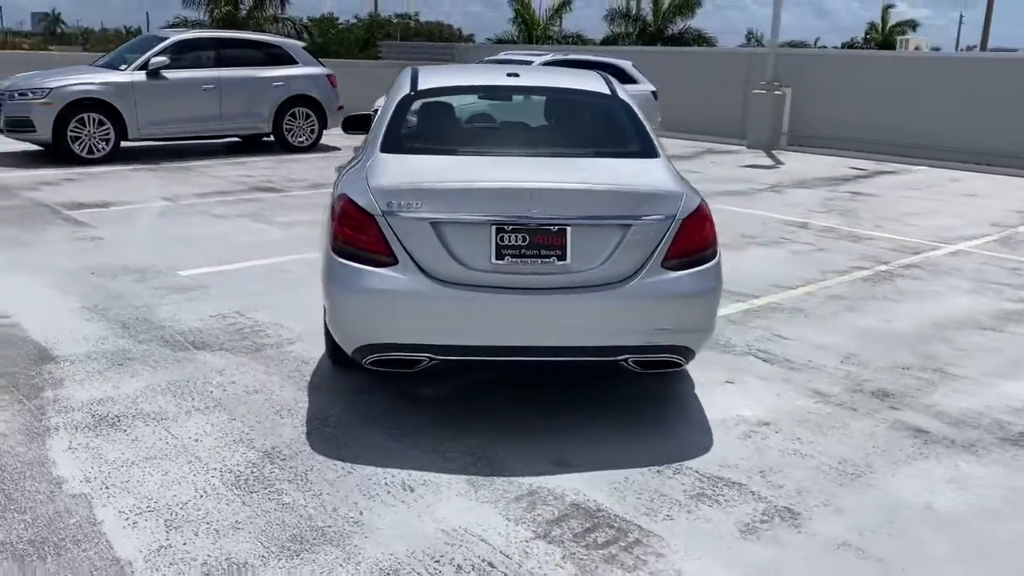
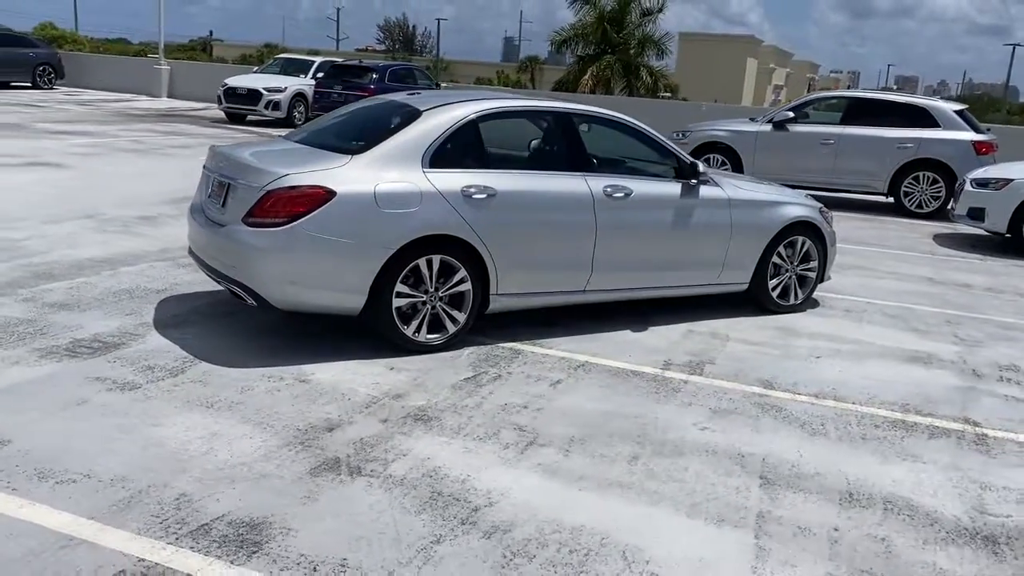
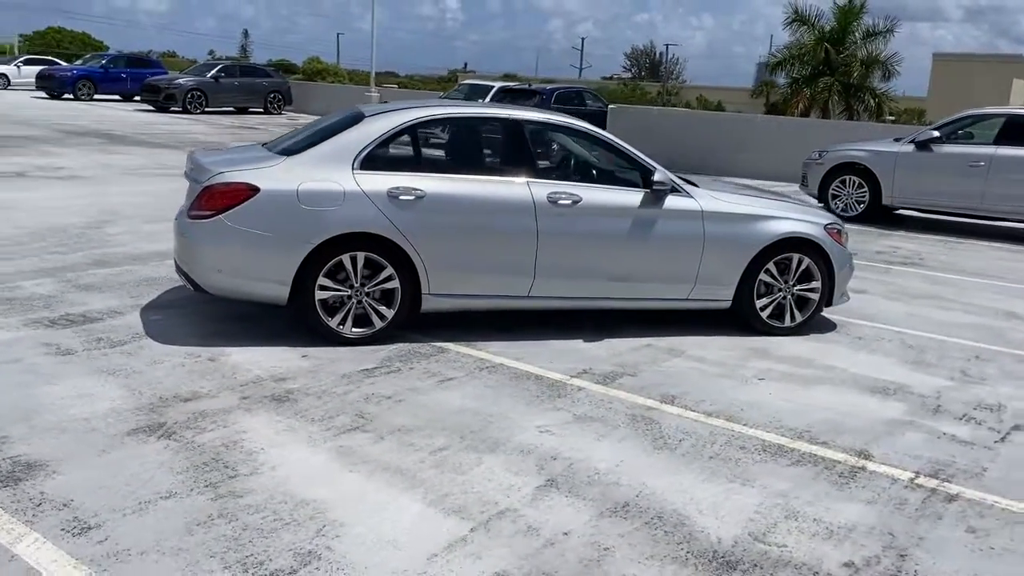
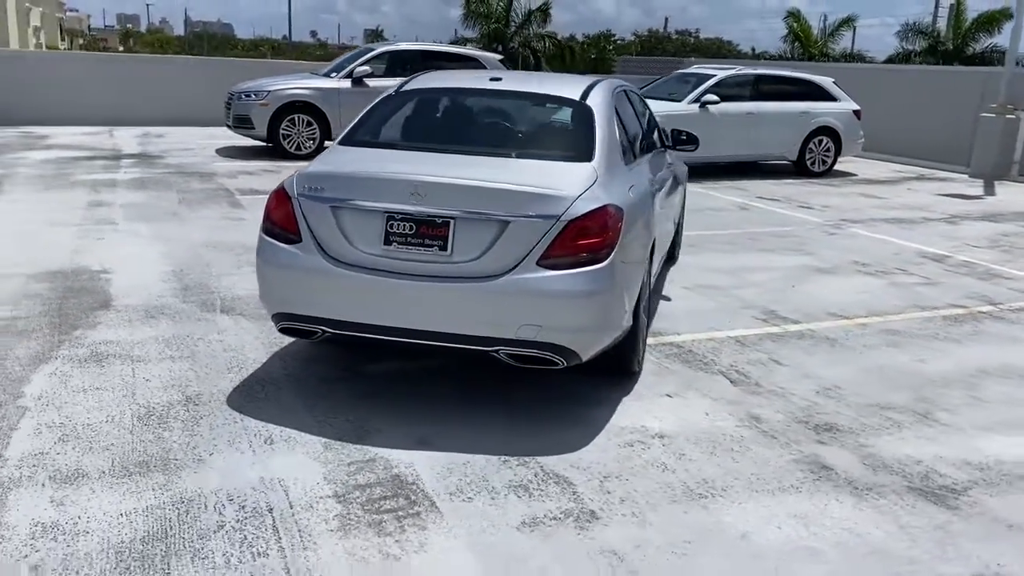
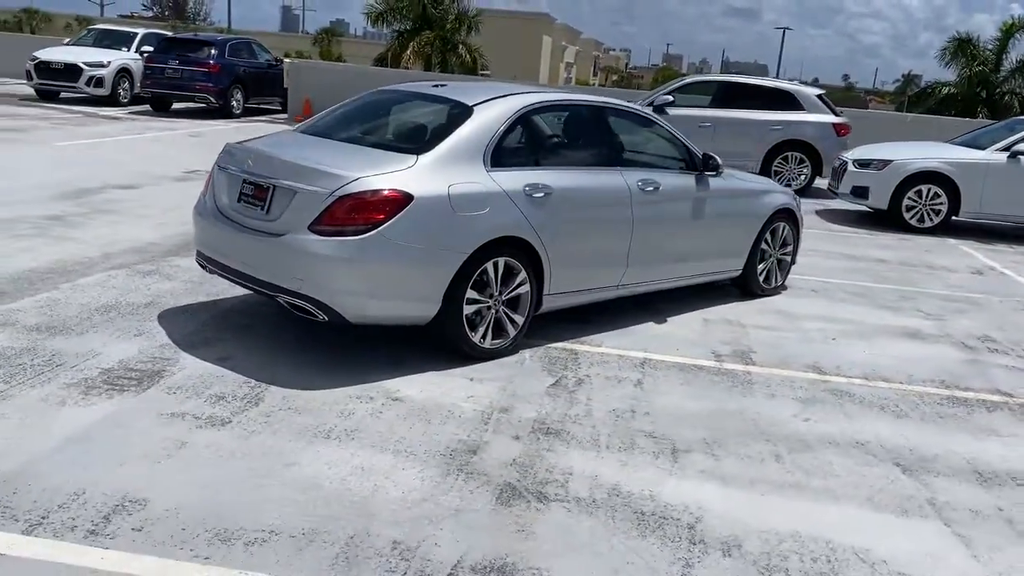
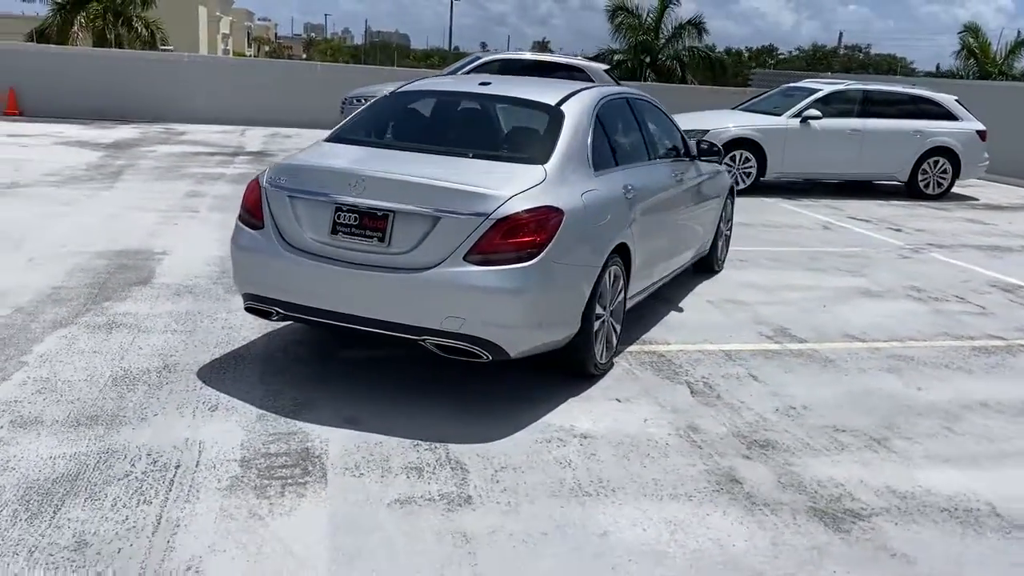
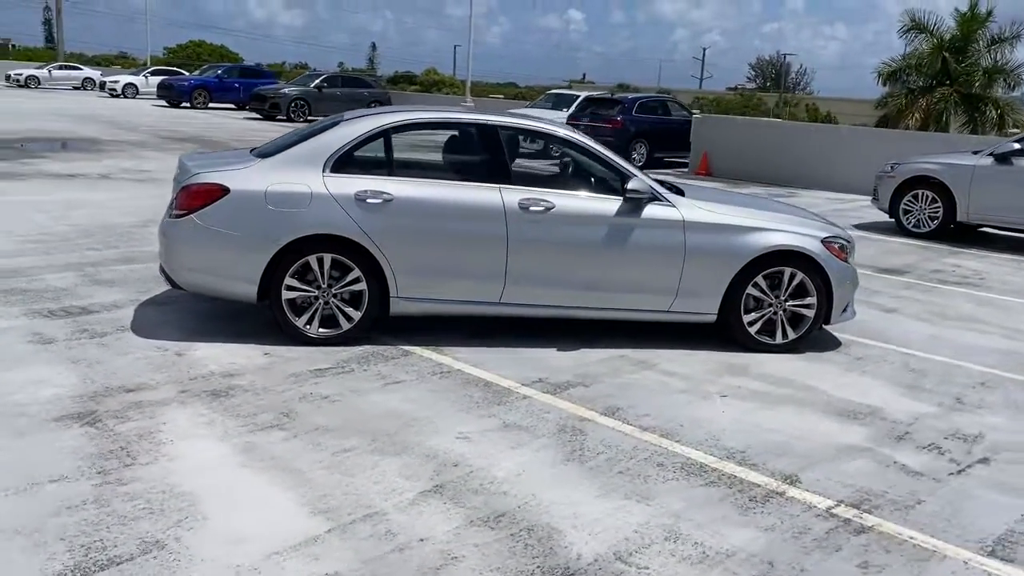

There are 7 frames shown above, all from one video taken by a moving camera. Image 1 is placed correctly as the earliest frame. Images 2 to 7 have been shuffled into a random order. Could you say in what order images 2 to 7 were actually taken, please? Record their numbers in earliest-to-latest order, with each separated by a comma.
4, 6, 5, 2, 3, 7
